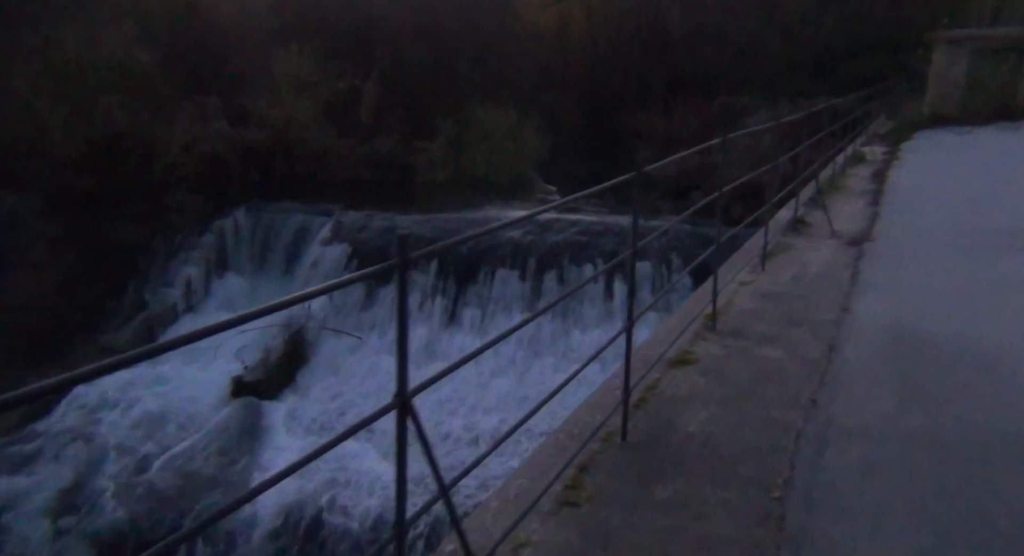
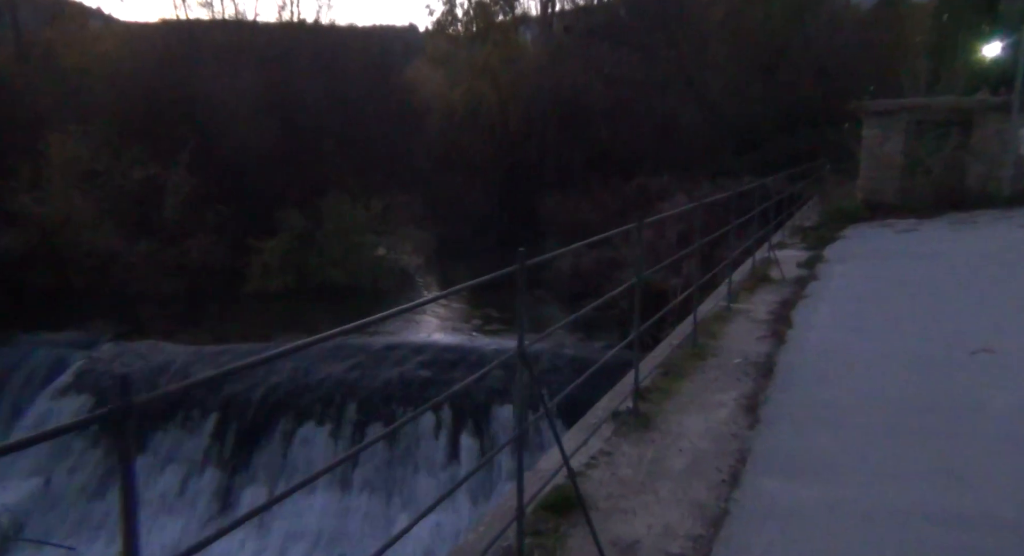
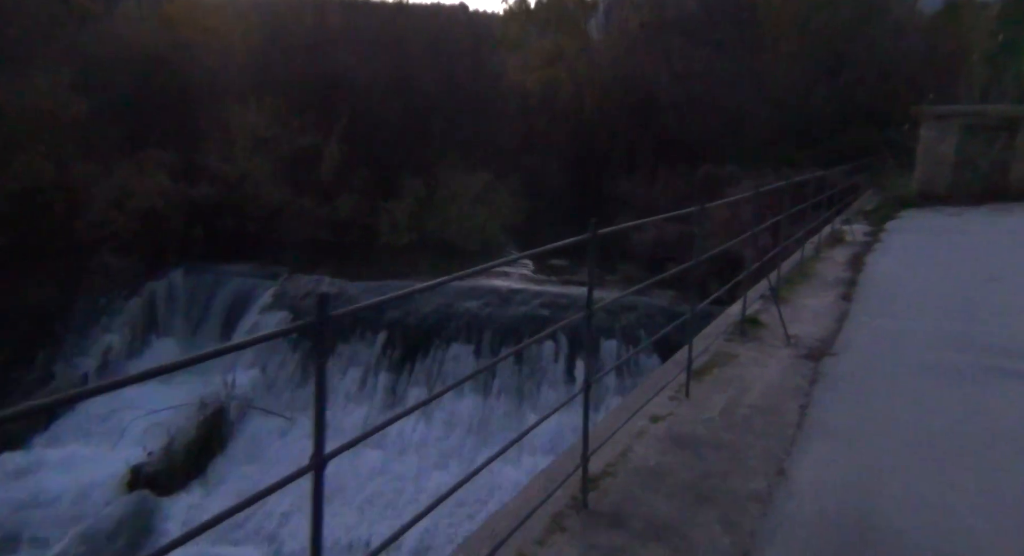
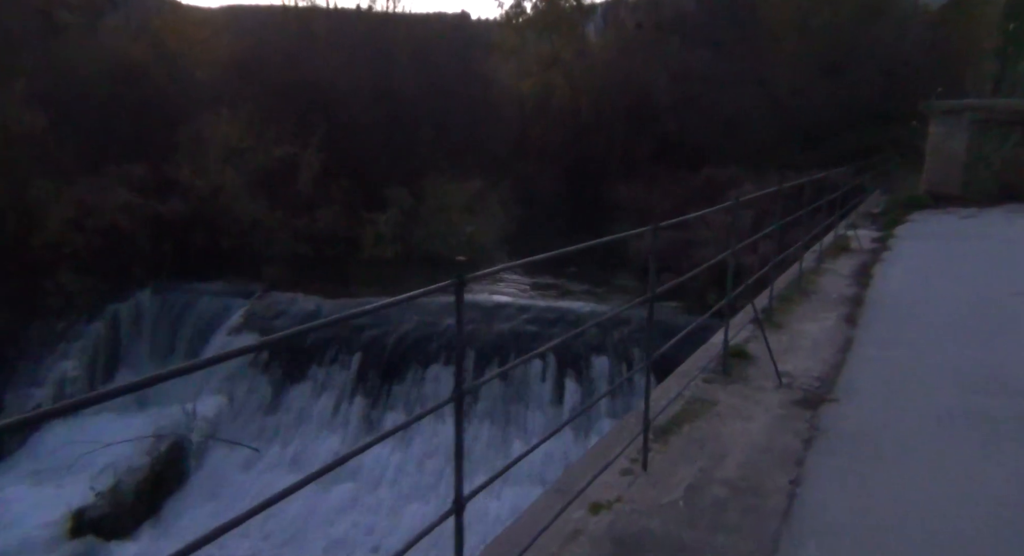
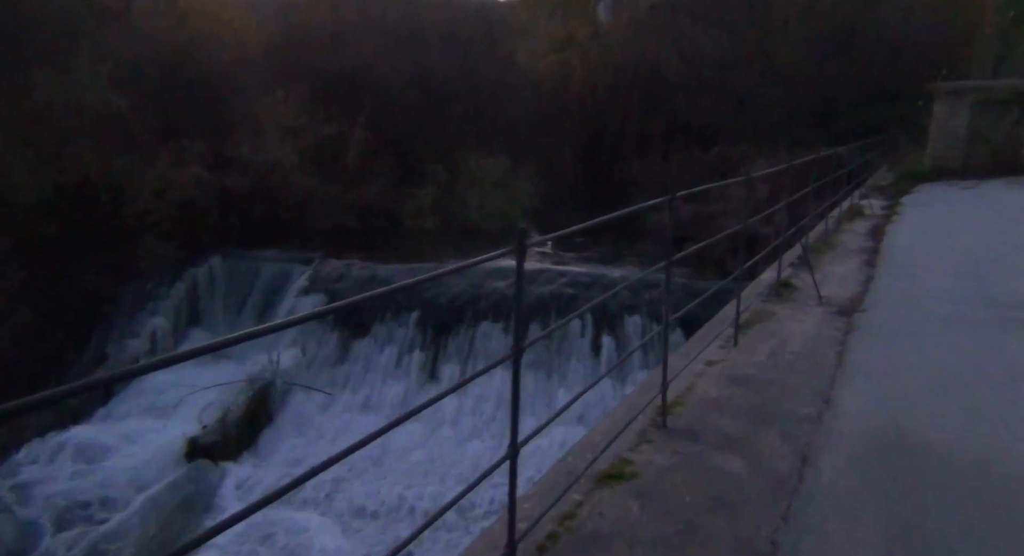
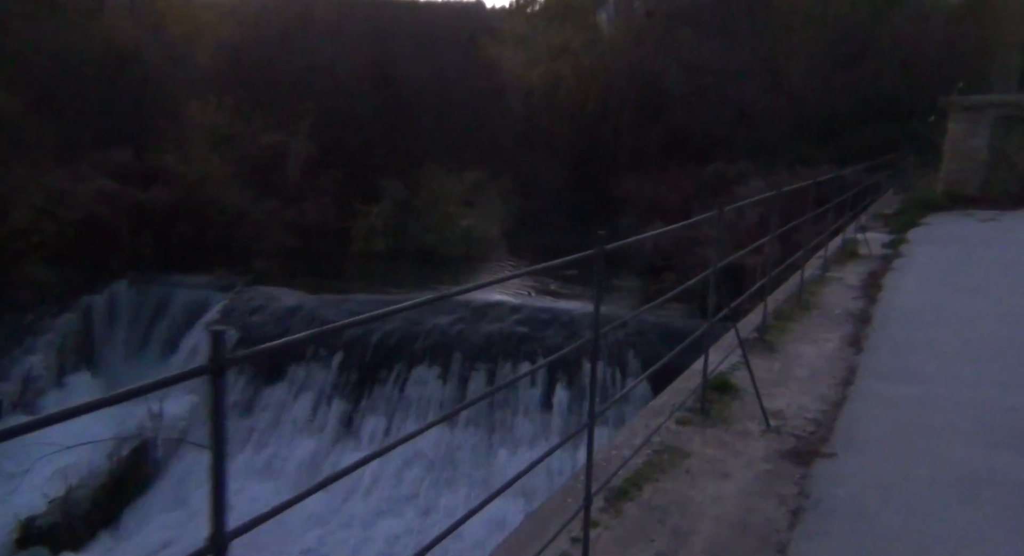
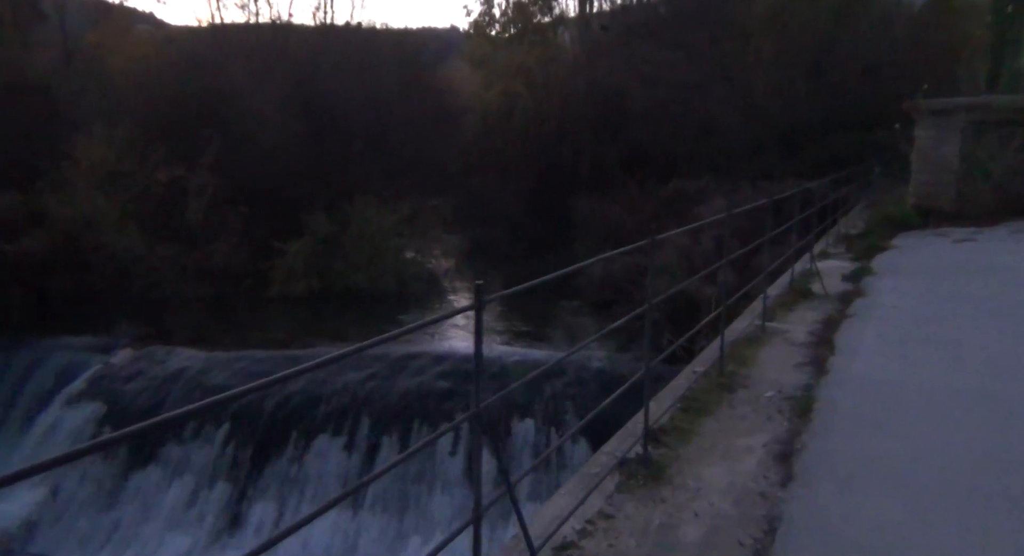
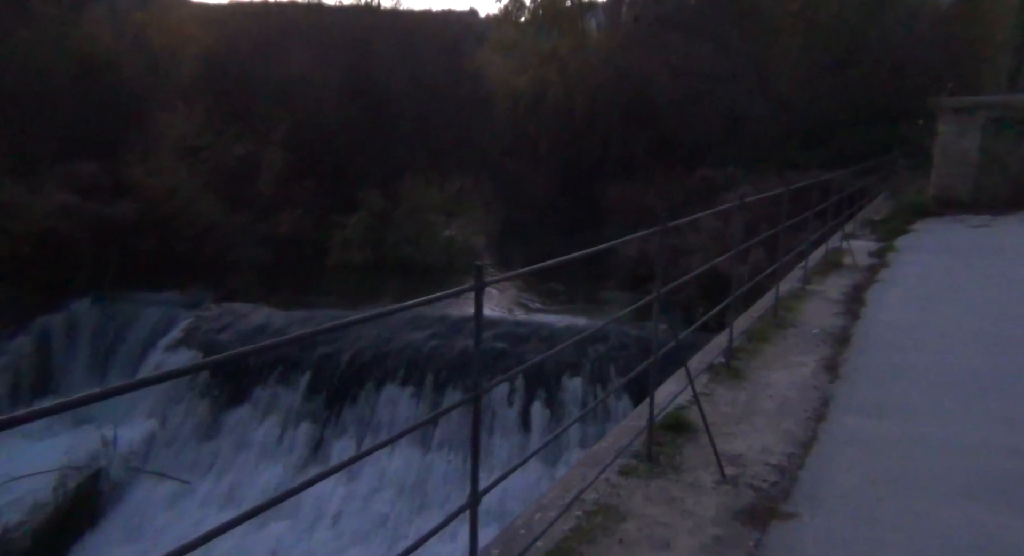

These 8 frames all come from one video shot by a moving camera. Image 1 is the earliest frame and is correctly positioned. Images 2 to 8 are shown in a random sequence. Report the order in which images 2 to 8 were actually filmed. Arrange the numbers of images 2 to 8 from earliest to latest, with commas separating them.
5, 3, 4, 6, 8, 2, 7
